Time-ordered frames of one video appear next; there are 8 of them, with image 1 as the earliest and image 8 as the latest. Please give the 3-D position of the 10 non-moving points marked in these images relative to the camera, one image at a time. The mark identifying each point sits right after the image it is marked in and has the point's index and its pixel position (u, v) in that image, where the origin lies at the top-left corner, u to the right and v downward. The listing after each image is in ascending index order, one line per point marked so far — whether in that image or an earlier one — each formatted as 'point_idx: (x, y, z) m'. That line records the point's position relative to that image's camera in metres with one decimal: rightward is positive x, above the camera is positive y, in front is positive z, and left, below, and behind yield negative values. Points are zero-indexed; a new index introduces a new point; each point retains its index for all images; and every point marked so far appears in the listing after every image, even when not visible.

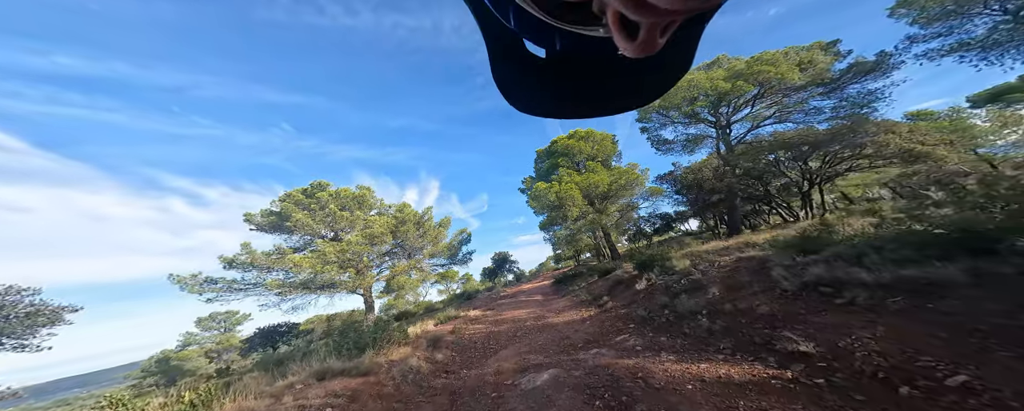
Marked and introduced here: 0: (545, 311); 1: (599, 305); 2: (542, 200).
0: (+1.5, -4.6, +12.4) m
1: (+3.1, -3.4, +9.9) m
2: (+1.8, +0.5, +16.2) m
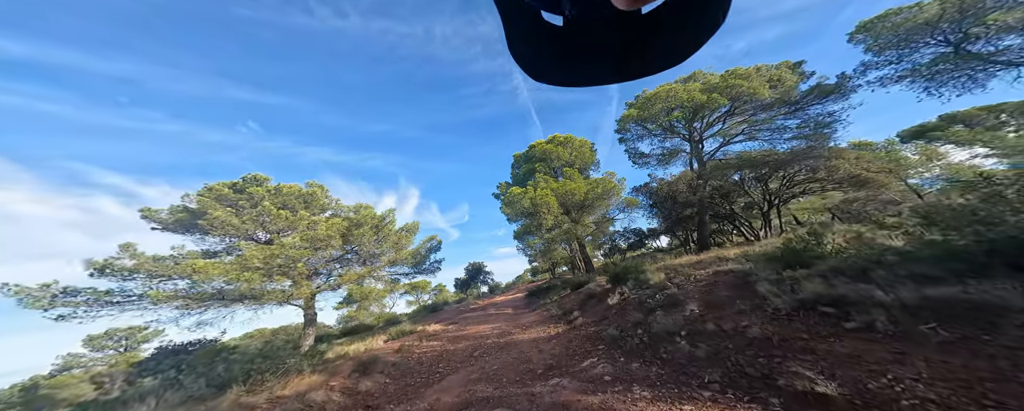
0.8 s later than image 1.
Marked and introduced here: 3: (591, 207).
0: (0.0, -4.8, +11.4) m
1: (+1.8, -3.6, +9.1) m
2: (+0.2, +0.1, +15.4) m
3: (+4.3, -0.1, +15.2) m
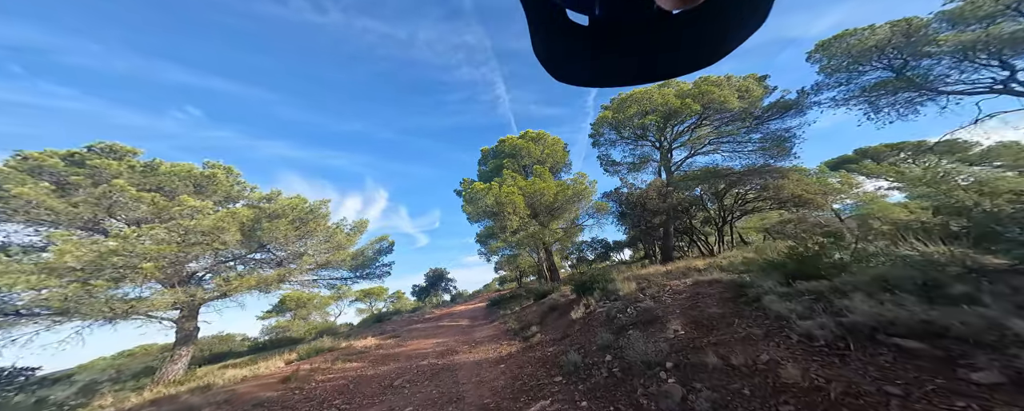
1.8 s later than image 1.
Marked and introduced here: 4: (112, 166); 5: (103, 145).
0: (-1.8, -4.6, +9.8) m
1: (+0.3, -3.5, +7.7) m
2: (-1.8, +0.1, +13.9) m
3: (+2.2, -0.2, +14.1) m
4: (-17.2, +1.8, +12.7) m
5: (-19.0, +3.0, +13.7) m
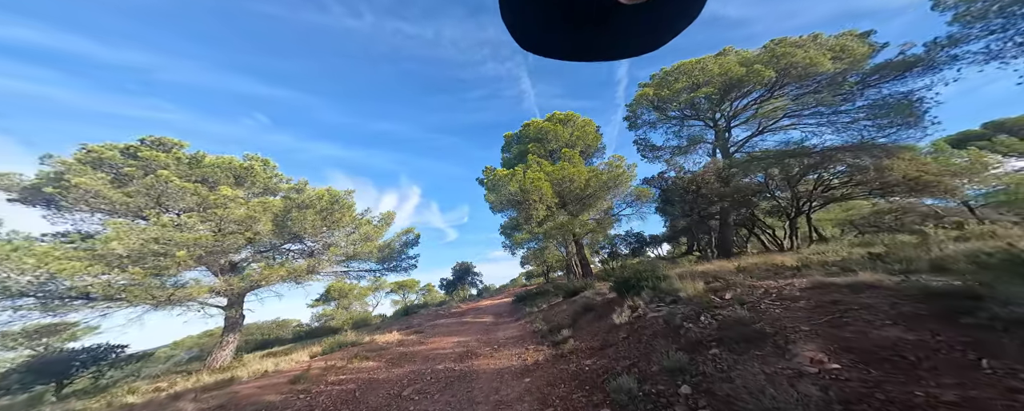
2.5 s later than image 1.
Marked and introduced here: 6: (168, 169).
0: (-0.9, -4.2, +8.8) m
1: (+1.0, -3.1, +6.5) m
2: (-0.5, +0.6, +12.9) m
3: (+3.5, +0.3, +12.6) m
4: (-16.0, +2.2, +13.2) m
5: (-17.7, +3.4, +14.3) m
6: (-15.5, +1.6, +13.0) m
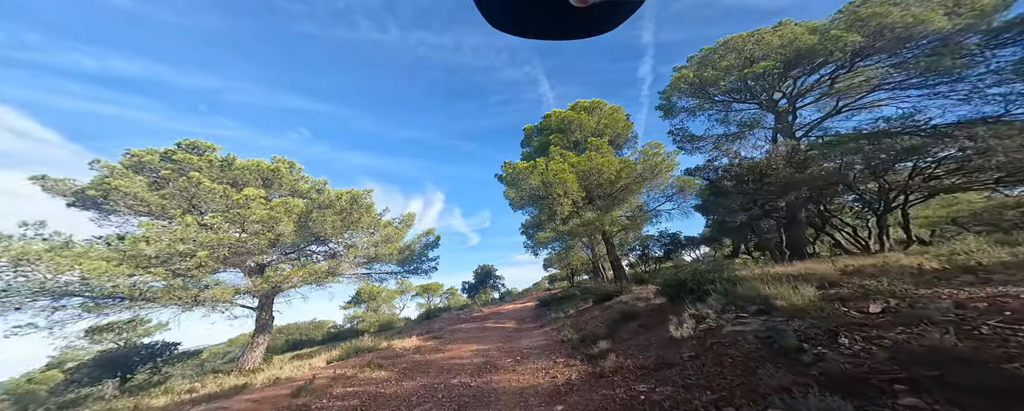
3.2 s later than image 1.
0: (-0.2, -4.0, +7.8) m
1: (+1.5, -2.8, +5.4) m
2: (+0.4, +0.8, +11.9) m
3: (+4.4, +0.5, +11.4) m
4: (-15.0, +2.1, +13.5) m
5: (-16.6, +3.3, +14.7) m
6: (-14.4, +1.6, +13.2) m
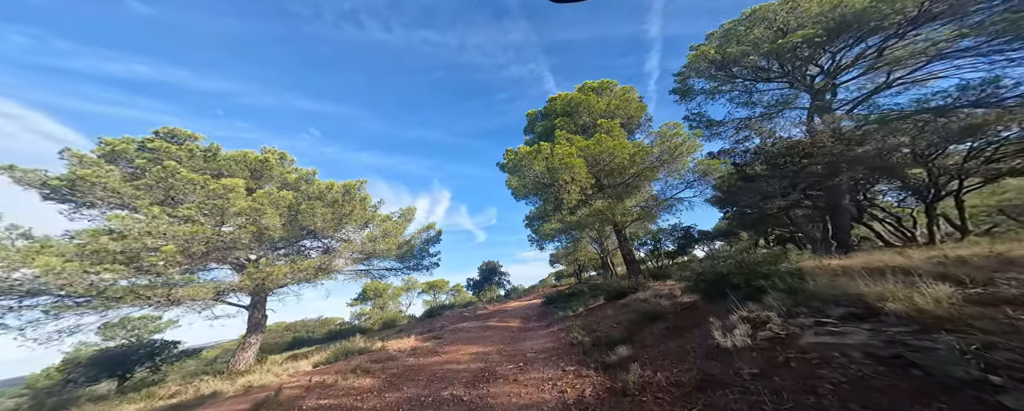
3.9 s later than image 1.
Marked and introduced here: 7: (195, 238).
0: (-0.2, -3.6, +6.9) m
1: (+1.5, -2.5, +4.4) m
2: (+0.5, +1.2, +11.0) m
3: (+4.5, +0.9, +10.4) m
4: (-14.8, +2.4, +12.8) m
5: (-16.5, +3.6, +14.1) m
6: (-14.3, +1.9, +12.5) m
7: (-11.5, -1.2, +10.5) m
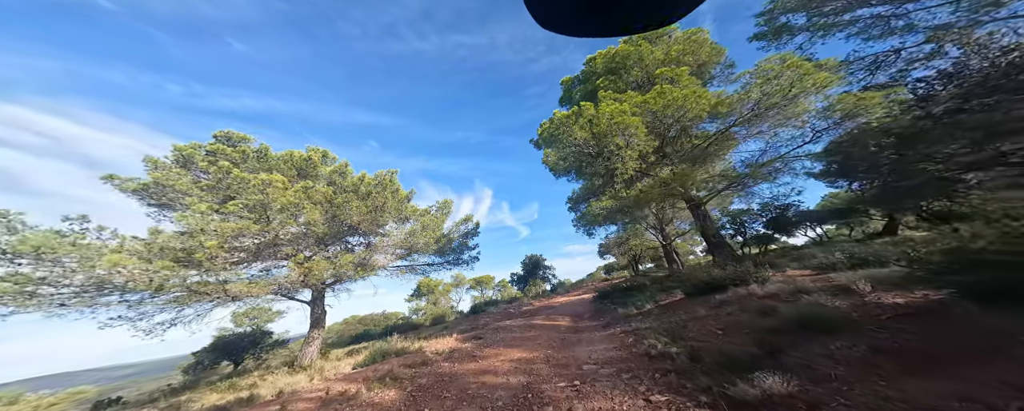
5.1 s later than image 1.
0: (+0.8, -3.0, +5.3) m
1: (+2.0, -1.8, +2.6) m
2: (+1.8, +1.9, +9.2) m
3: (+5.7, +1.8, +8.0) m
4: (-13.2, +2.4, +13.2) m
5: (-14.6, +3.5, +14.7) m
6: (-12.7, +1.8, +12.9) m
7: (-10.0, -1.1, +10.5) m
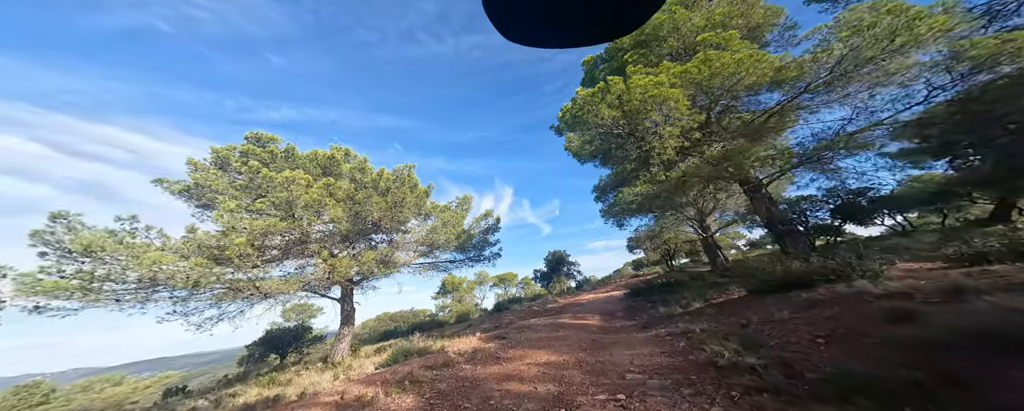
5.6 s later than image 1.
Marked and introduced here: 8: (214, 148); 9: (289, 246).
0: (+1.3, -2.7, +4.6) m
1: (+2.3, -1.5, +1.8) m
2: (+2.5, +2.2, +8.3) m
3: (+6.2, +2.3, +6.8) m
4: (-12.2, +2.4, +13.4) m
5: (-13.6, +3.5, +15.0) m
6: (-11.7, +1.9, +13.1) m
7: (-9.2, -1.0, +10.5) m
8: (-14.3, +2.6, +13.3) m
9: (-9.1, -1.6, +11.4) m
